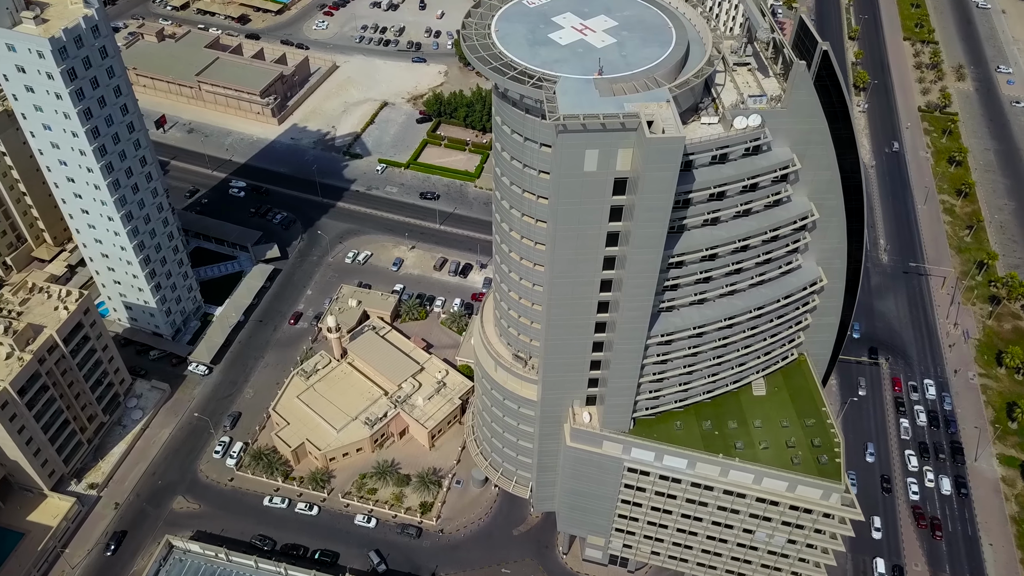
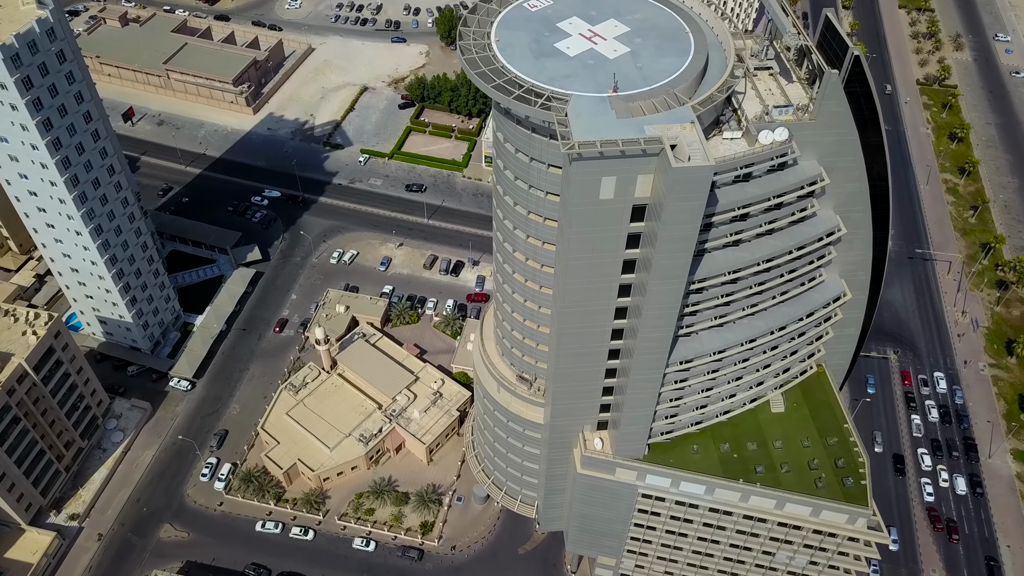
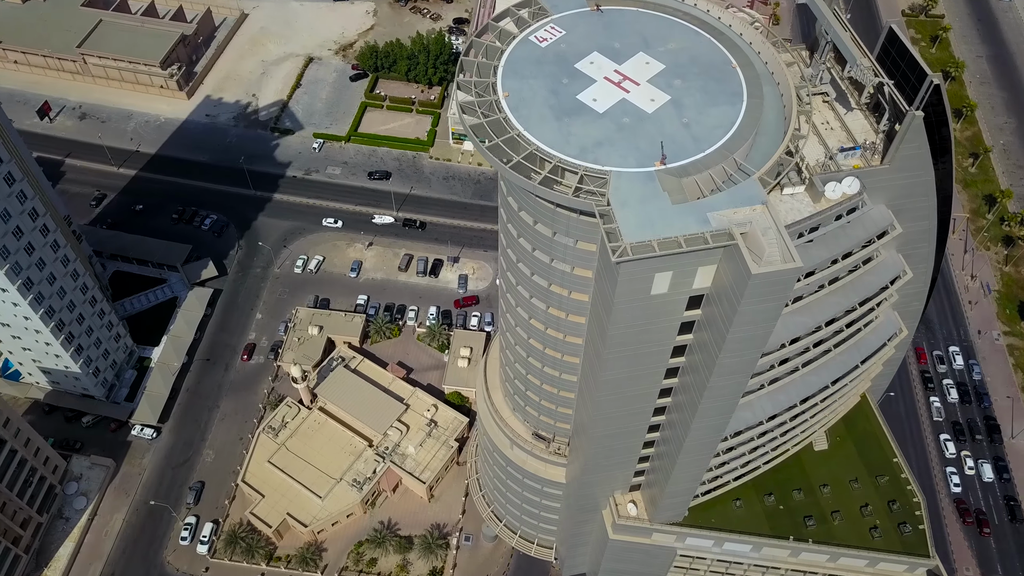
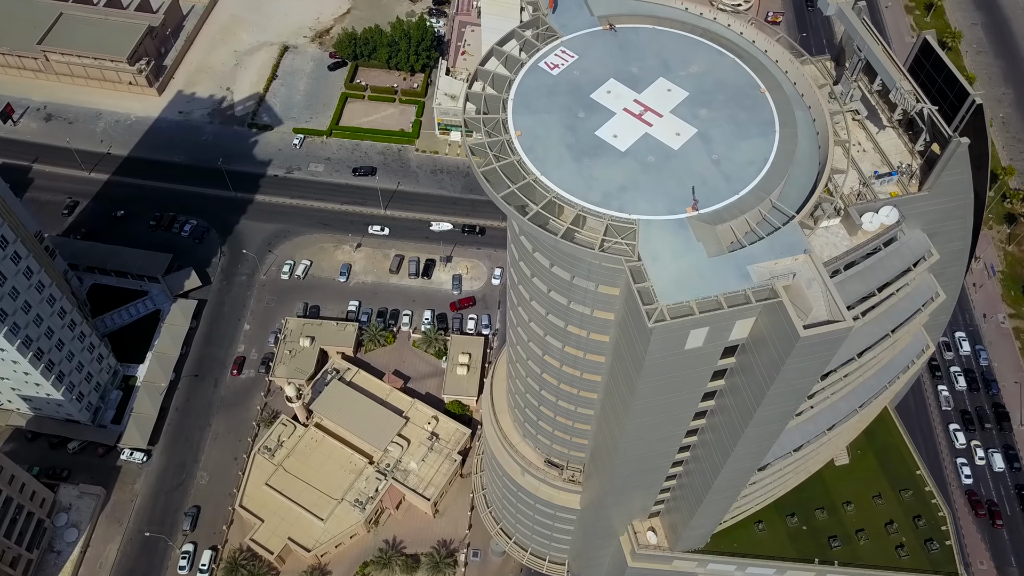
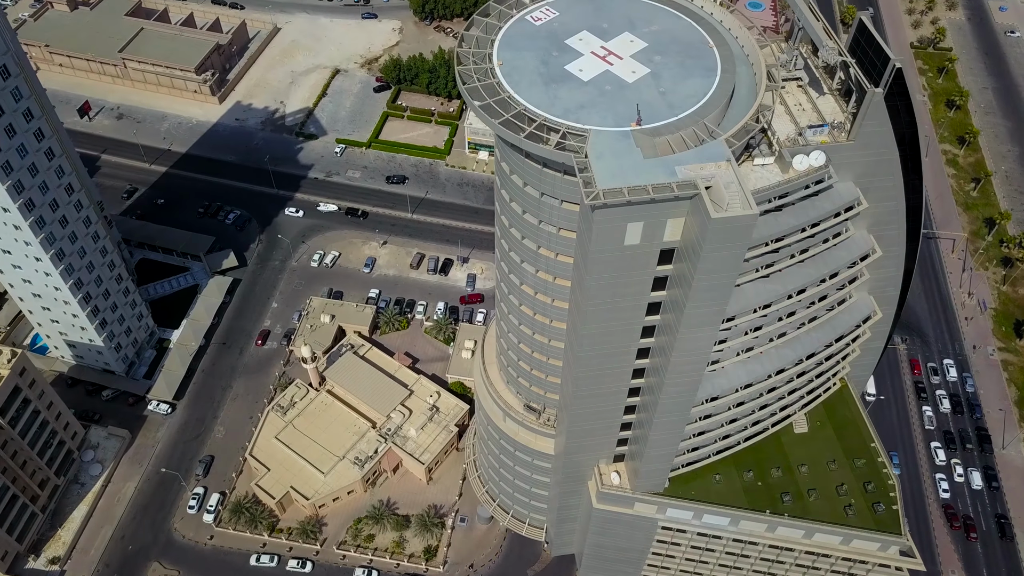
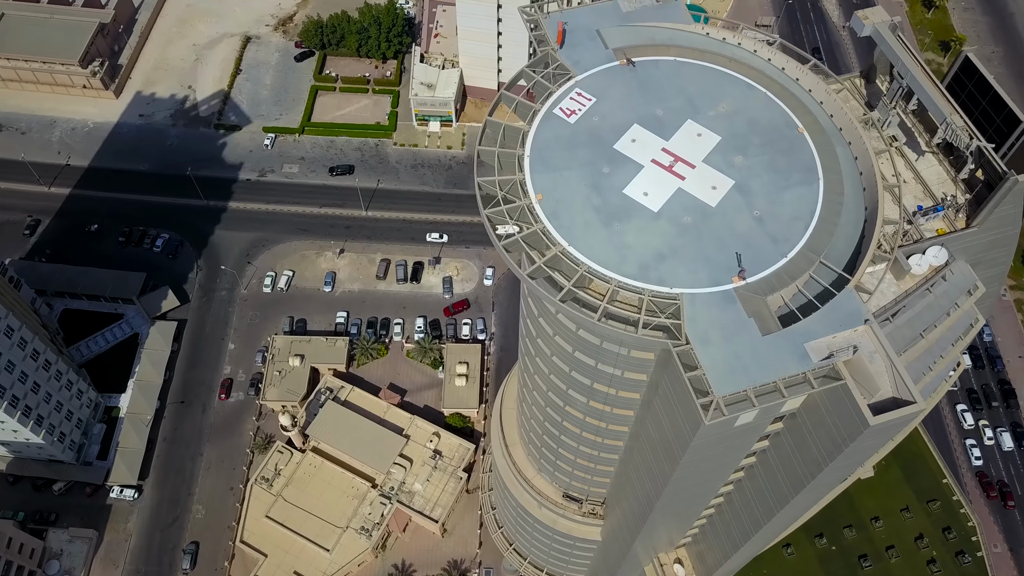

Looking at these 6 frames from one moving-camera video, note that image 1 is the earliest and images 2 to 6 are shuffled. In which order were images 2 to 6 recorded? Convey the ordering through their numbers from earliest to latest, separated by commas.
2, 5, 3, 4, 6
